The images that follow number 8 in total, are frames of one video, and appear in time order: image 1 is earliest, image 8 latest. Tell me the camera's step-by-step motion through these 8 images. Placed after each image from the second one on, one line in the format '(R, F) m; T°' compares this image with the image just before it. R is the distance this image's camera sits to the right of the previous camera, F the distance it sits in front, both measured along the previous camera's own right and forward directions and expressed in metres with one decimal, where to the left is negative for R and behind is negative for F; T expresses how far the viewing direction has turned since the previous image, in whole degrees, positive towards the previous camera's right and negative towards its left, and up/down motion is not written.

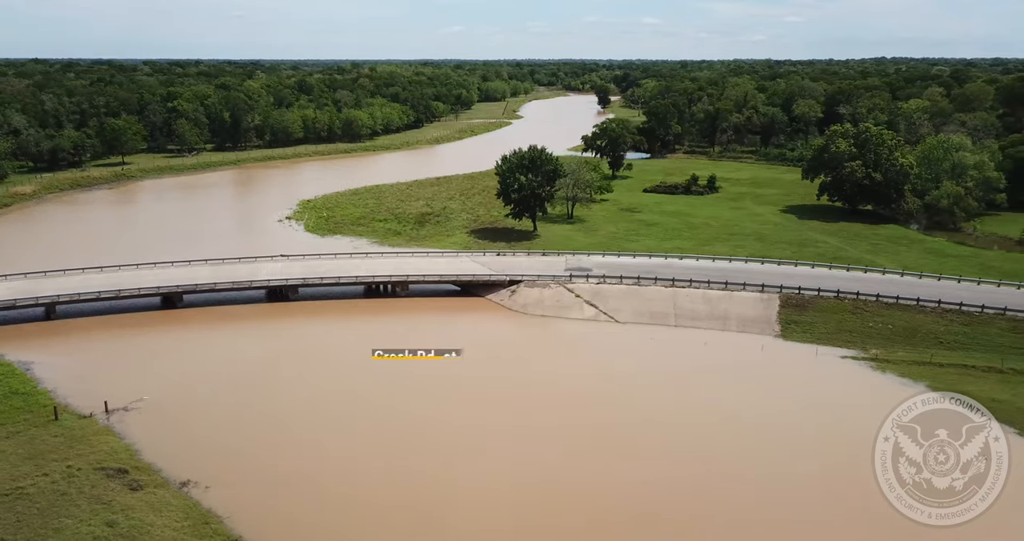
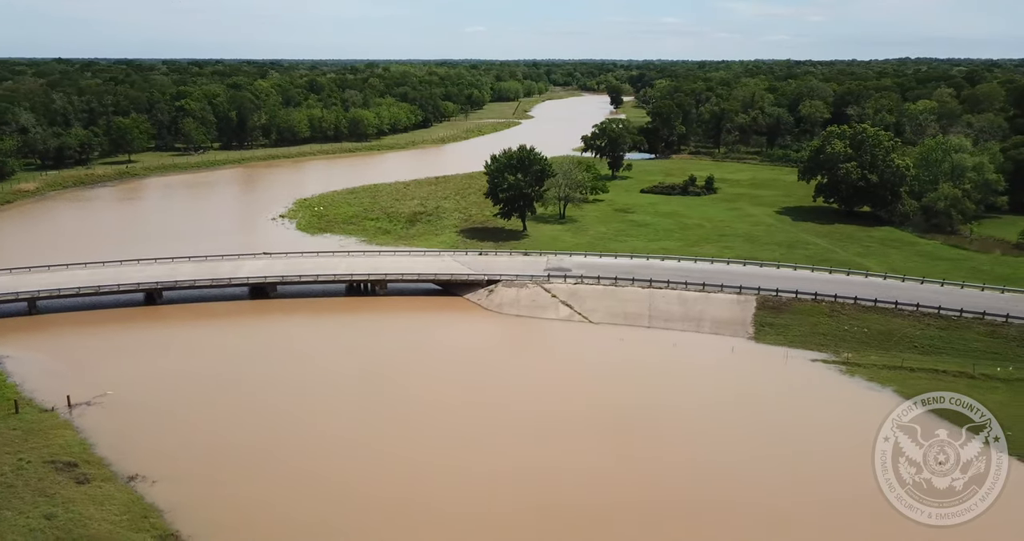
(+2.0, +0.1) m; -1°
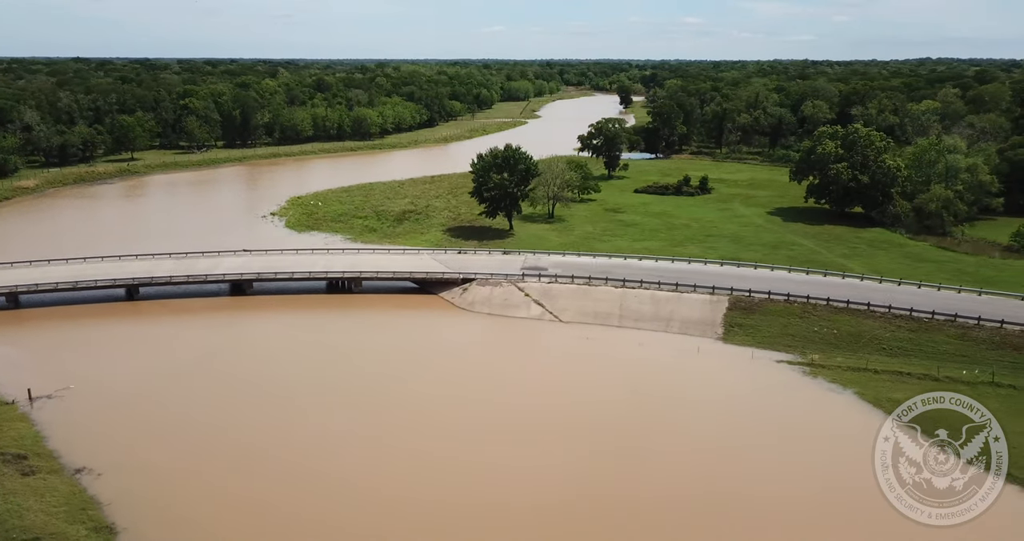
(+2.0, 0.0) m; -1°
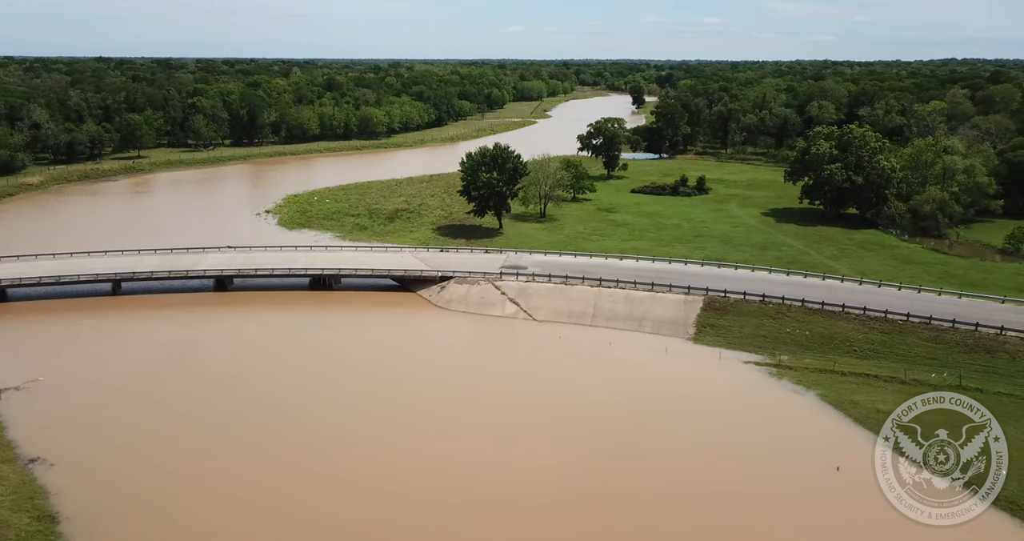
(+2.0, 0.0) m; -1°
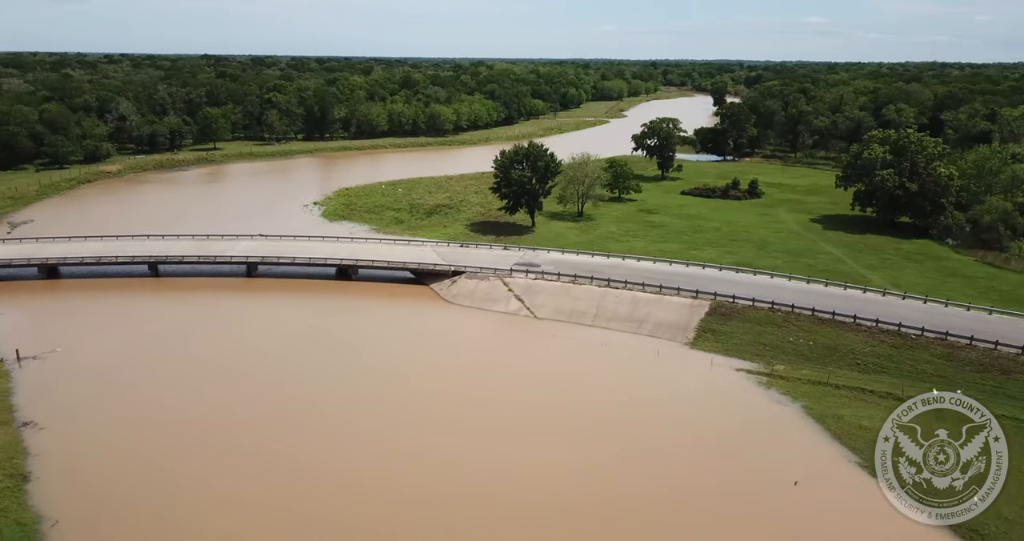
(+3.6, +0.1) m; -6°
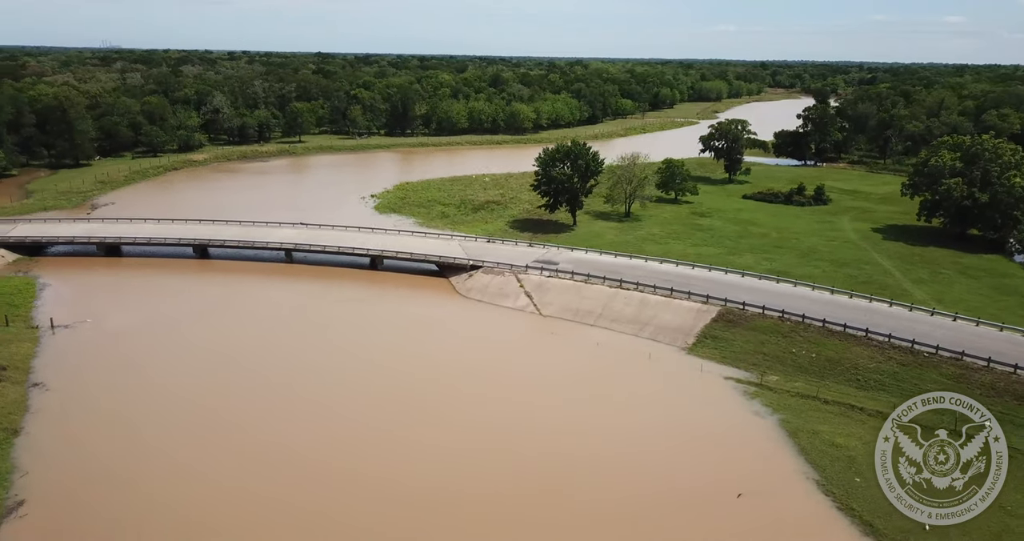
(+4.1, +0.1) m; -8°
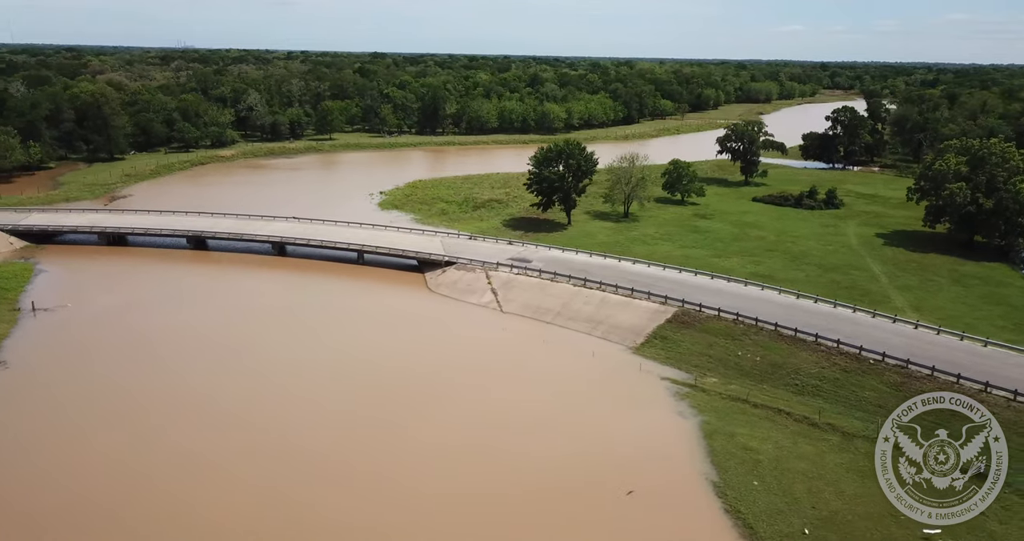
(+4.1, -0.2) m; -4°
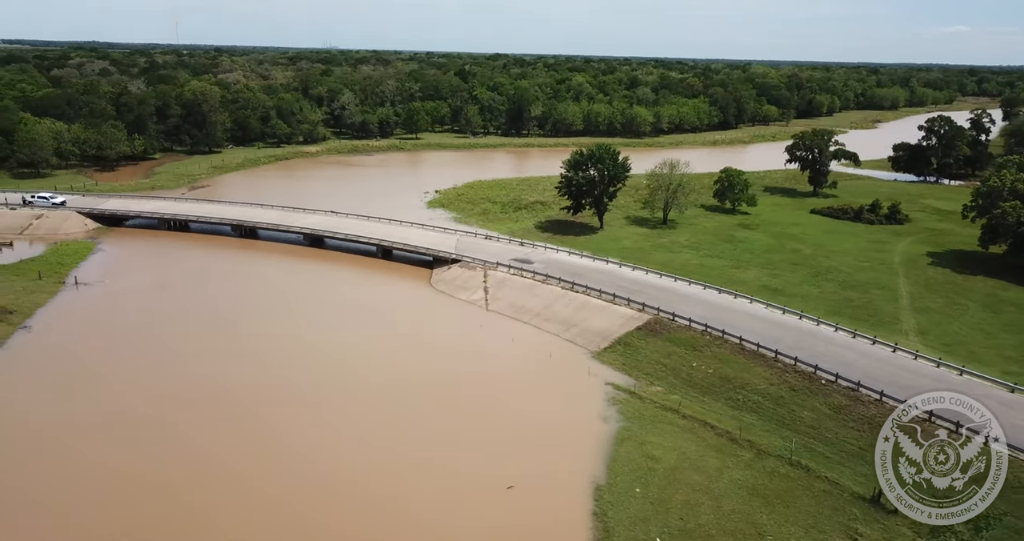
(+6.0, -0.5) m; -9°
